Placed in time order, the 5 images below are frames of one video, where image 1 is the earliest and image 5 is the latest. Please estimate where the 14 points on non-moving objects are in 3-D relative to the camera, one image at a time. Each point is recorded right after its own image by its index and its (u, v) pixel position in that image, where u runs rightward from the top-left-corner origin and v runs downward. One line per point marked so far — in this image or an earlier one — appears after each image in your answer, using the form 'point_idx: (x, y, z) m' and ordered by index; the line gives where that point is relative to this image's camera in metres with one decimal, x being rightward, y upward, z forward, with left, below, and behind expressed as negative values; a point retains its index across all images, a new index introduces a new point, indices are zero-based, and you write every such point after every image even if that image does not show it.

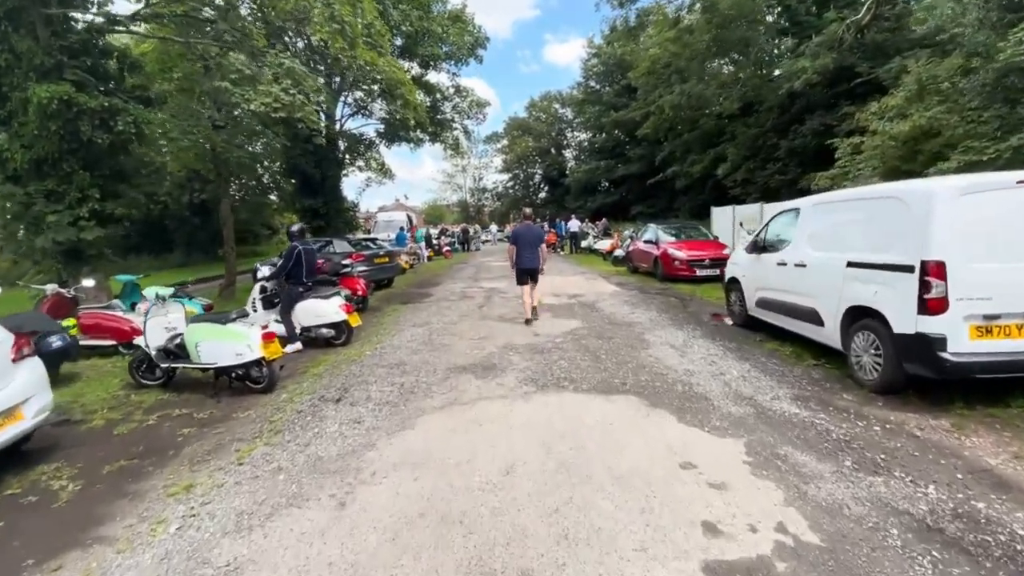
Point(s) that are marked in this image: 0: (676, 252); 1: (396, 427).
0: (+4.3, +1.0, +13.1) m
1: (-1.0, -1.2, +4.5) m
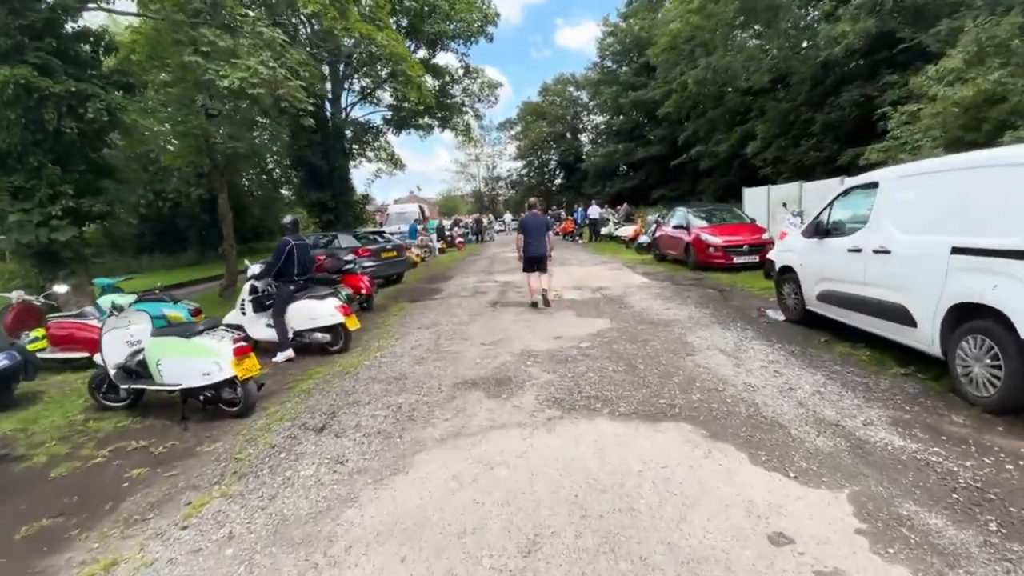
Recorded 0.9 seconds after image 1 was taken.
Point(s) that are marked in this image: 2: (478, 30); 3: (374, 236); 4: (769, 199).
0: (+4.7, +1.2, +11.9) m
1: (-0.9, -1.3, +3.5) m
2: (-1.3, +10.2, +19.8) m
3: (-3.8, +1.4, +13.6) m
4: (+8.1, +2.8, +15.8) m
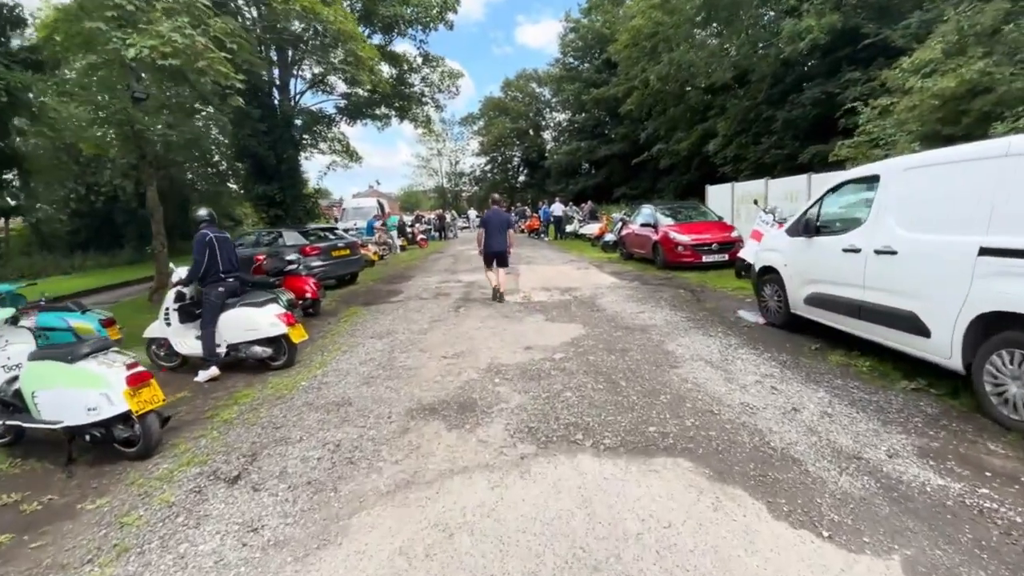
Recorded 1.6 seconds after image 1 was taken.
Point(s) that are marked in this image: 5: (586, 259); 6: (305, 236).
0: (+3.8, +1.2, +11.5) m
1: (-1.1, -1.4, +2.7) m
2: (-2.8, +10.2, +18.8) m
3: (-4.7, +1.4, +12.6) m
4: (+7.0, +2.9, +15.6) m
5: (+2.2, +0.9, +15.1) m
6: (-5.0, +1.3, +12.1) m
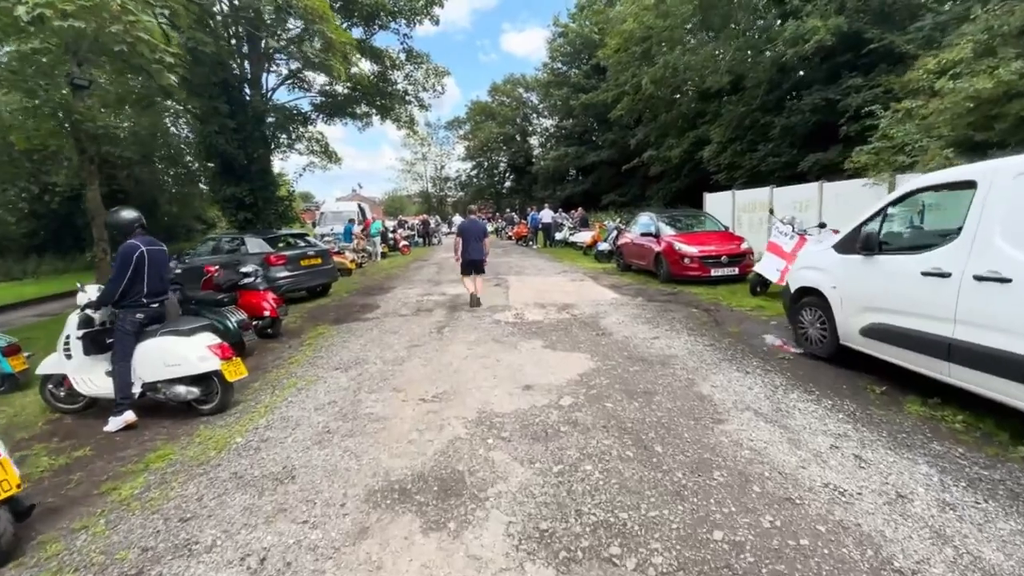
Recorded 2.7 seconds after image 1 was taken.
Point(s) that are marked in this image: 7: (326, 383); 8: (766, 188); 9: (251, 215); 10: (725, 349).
0: (+3.6, +0.9, +10.5) m
1: (-1.0, -1.6, +1.5) m
2: (-3.2, +9.9, +17.7) m
3: (-5.0, +1.1, +11.3) m
4: (+6.6, +2.5, +14.7) m
5: (+1.9, +0.5, +14.1) m
6: (-5.3, +1.0, +10.8) m
7: (-2.0, -1.0, +5.3) m
8: (+6.7, +2.6, +13.0) m
9: (-9.5, +2.6, +18.1) m
10: (+2.5, -0.7, +5.9) m
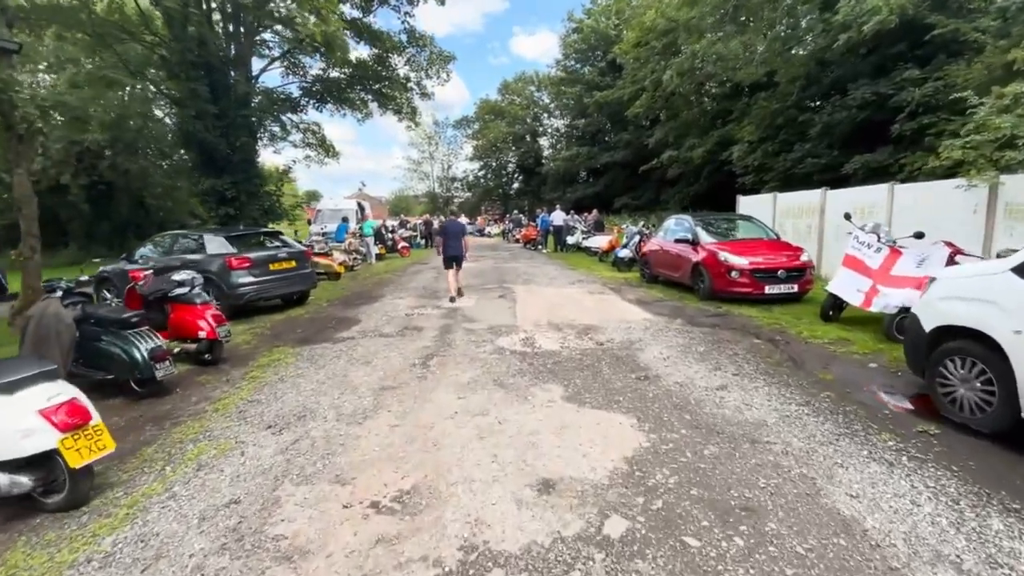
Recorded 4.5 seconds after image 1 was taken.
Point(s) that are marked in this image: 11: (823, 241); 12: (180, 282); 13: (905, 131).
0: (+3.8, +0.5, +8.7) m
1: (-1.0, -1.8, -0.2) m
2: (-2.7, +9.6, +16.0) m
3: (-4.8, +1.0, +9.6) m
4: (+6.9, +2.0, +12.9) m
5: (+2.1, +0.2, +12.3) m
6: (-5.1, +0.8, +9.1) m
7: (-1.9, -1.2, +3.6) m
8: (+6.9, +2.2, +11.2) m
9: (-9.2, +2.6, +16.5) m
10: (+2.6, -1.0, +4.0) m
11: (+7.0, +1.1, +11.2) m
12: (-3.9, +0.1, +5.8) m
13: (+11.4, +4.6, +14.5) m
